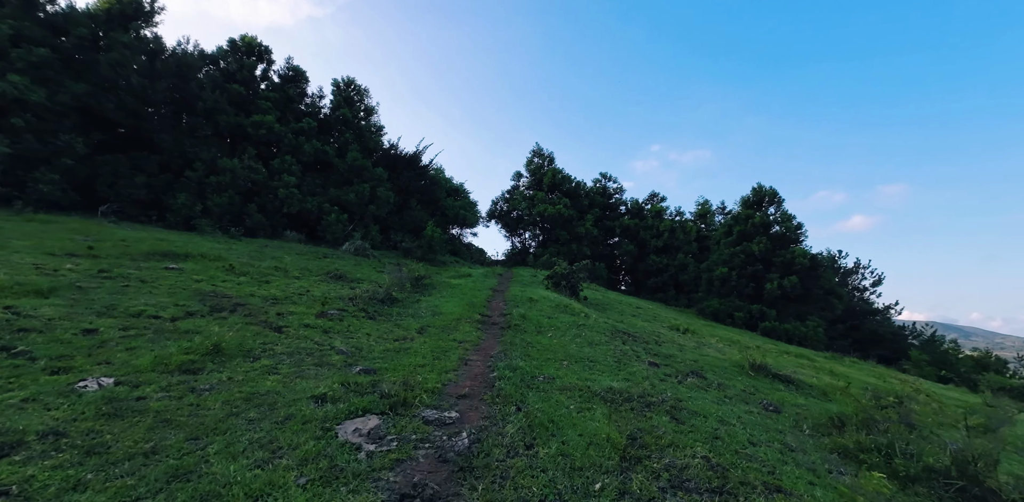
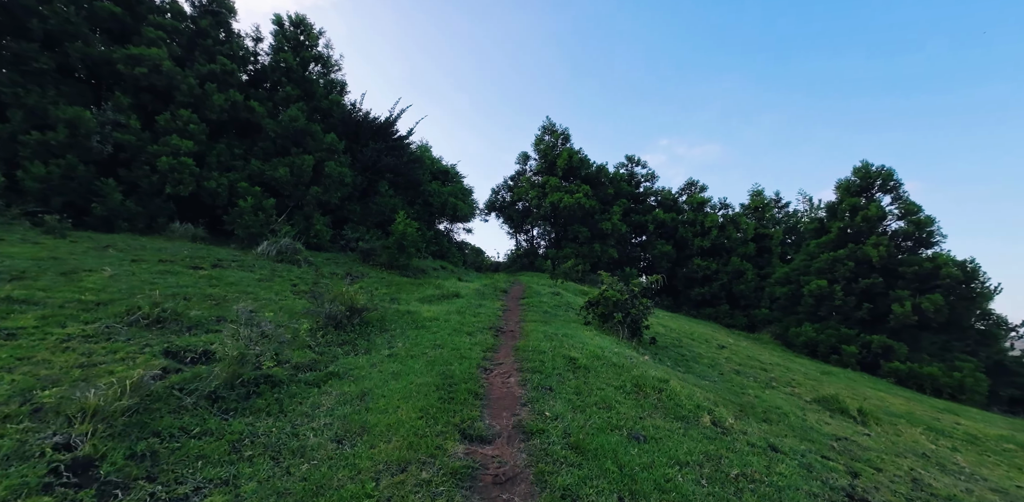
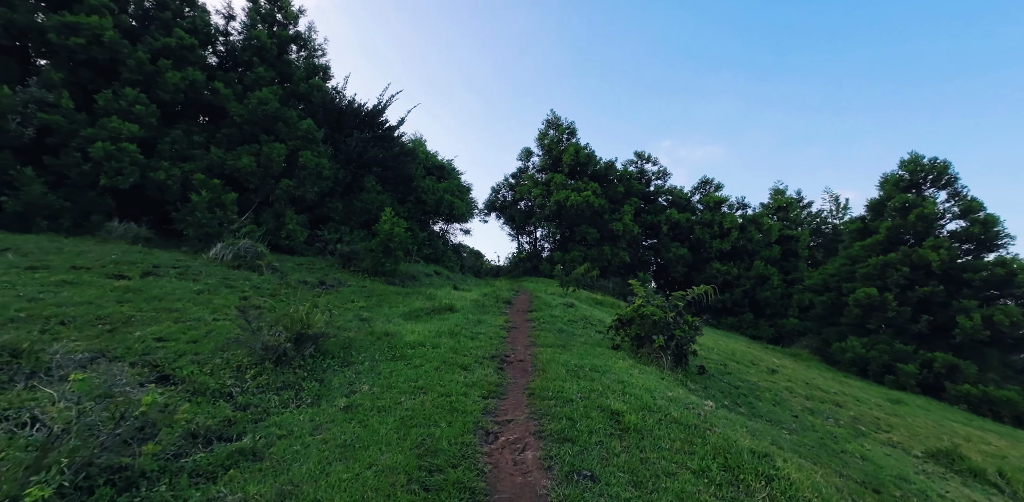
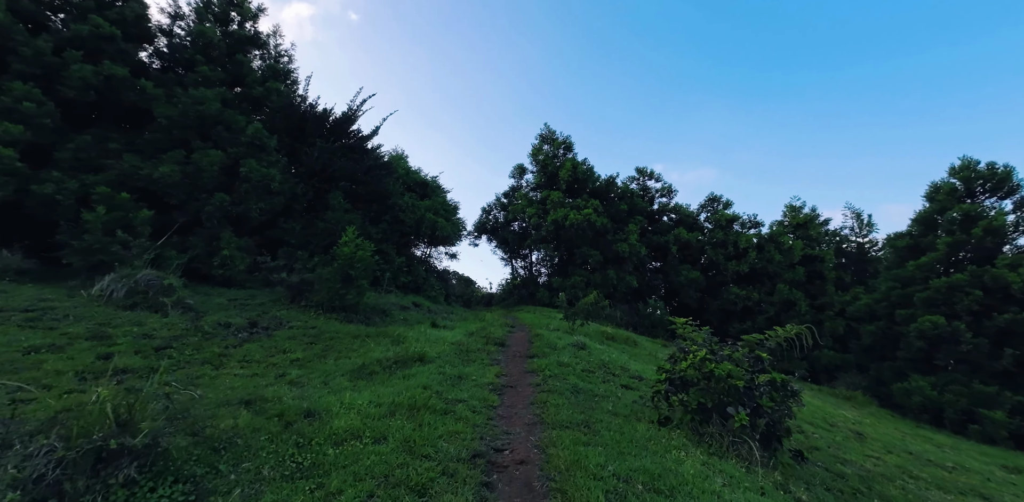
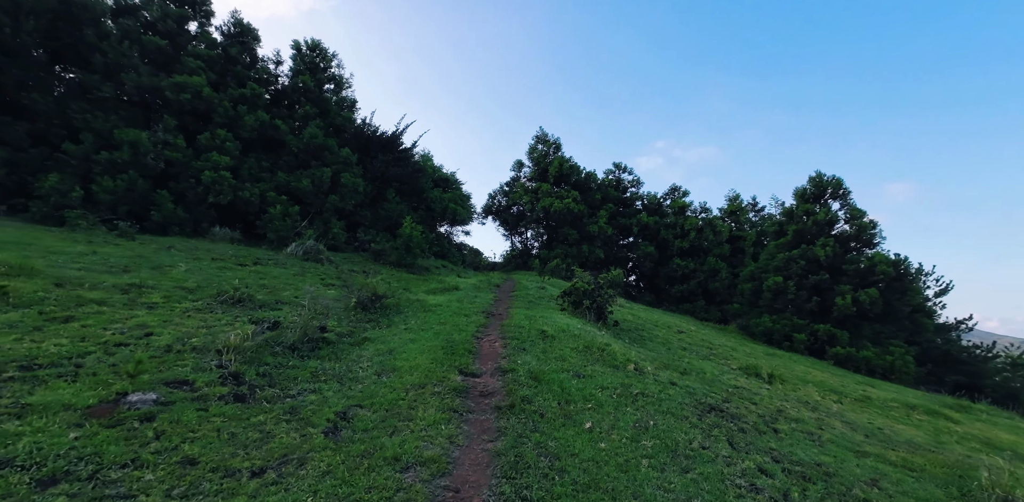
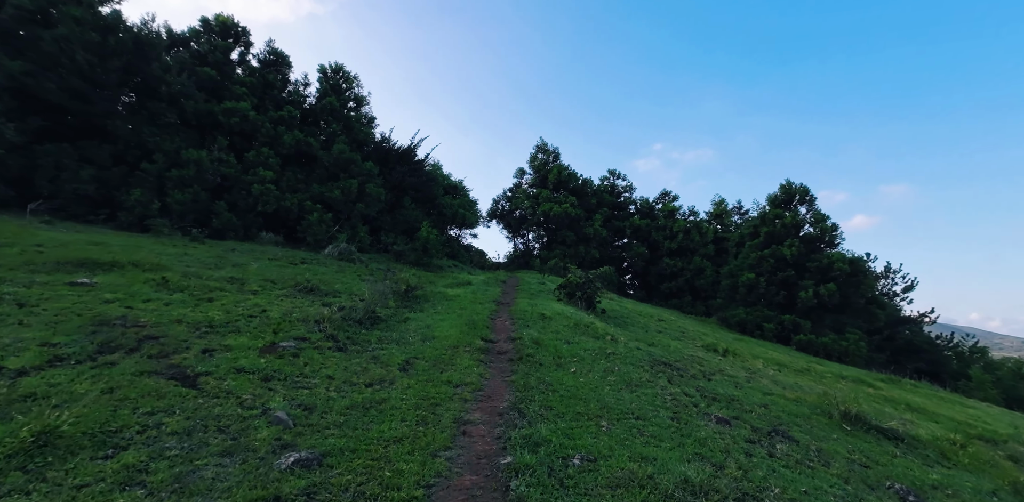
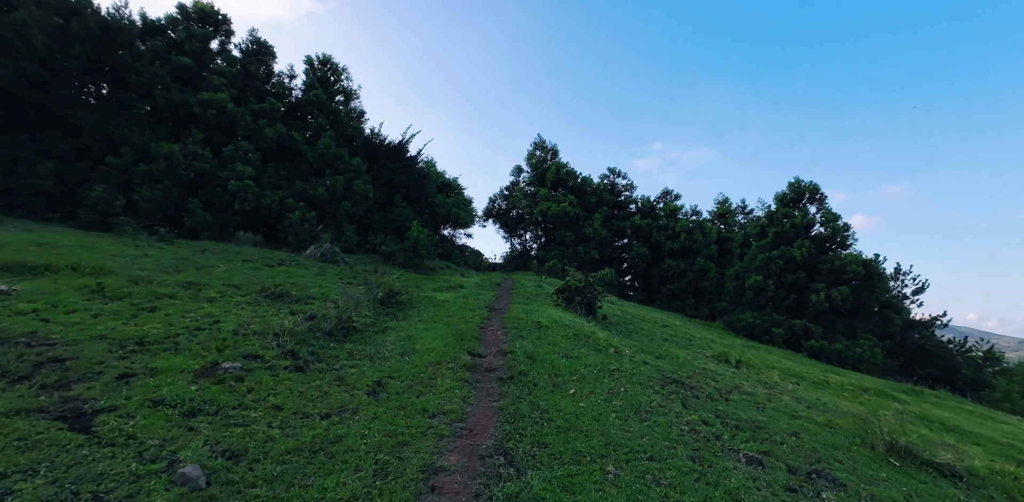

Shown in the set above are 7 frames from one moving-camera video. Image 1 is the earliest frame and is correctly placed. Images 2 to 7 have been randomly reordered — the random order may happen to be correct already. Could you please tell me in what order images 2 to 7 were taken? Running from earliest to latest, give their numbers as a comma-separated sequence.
6, 7, 5, 2, 3, 4
